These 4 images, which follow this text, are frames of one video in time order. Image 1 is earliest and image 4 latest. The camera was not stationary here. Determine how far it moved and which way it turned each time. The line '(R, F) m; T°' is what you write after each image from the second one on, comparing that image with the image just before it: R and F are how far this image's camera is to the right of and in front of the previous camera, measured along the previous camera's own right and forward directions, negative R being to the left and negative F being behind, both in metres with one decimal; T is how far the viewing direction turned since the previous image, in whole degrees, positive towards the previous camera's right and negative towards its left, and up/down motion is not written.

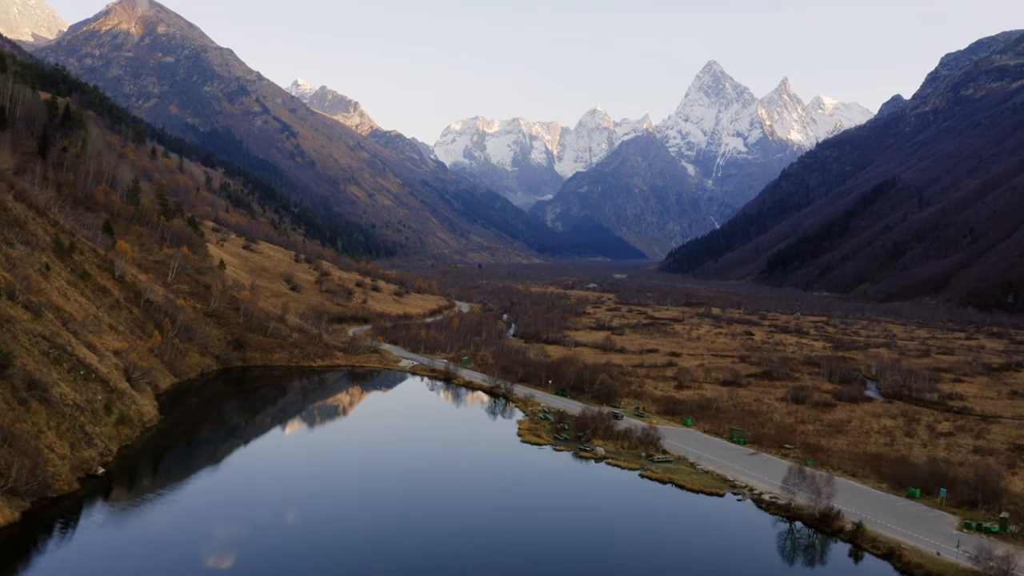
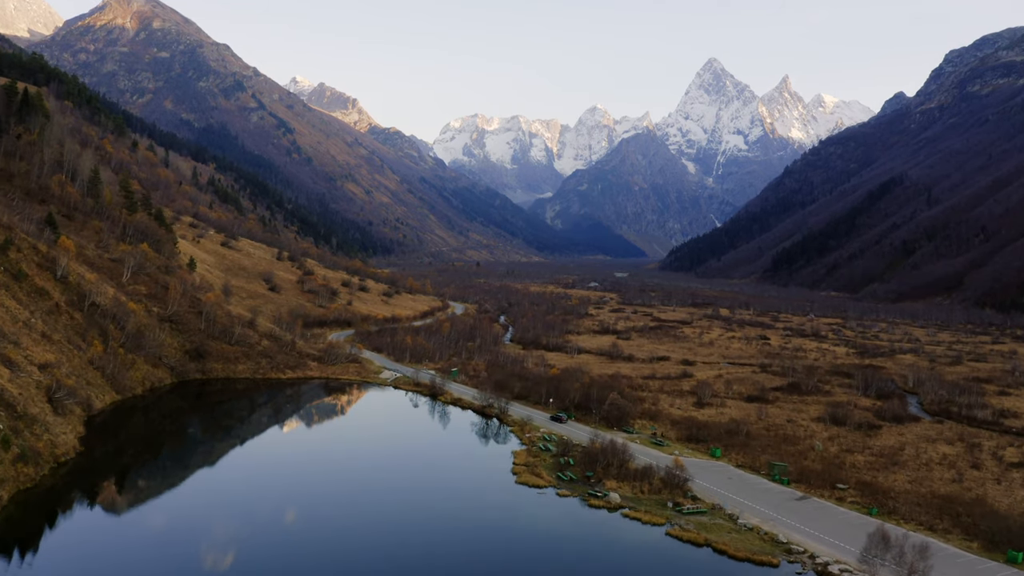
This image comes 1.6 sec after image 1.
(+0.4, +9.9) m; 0°
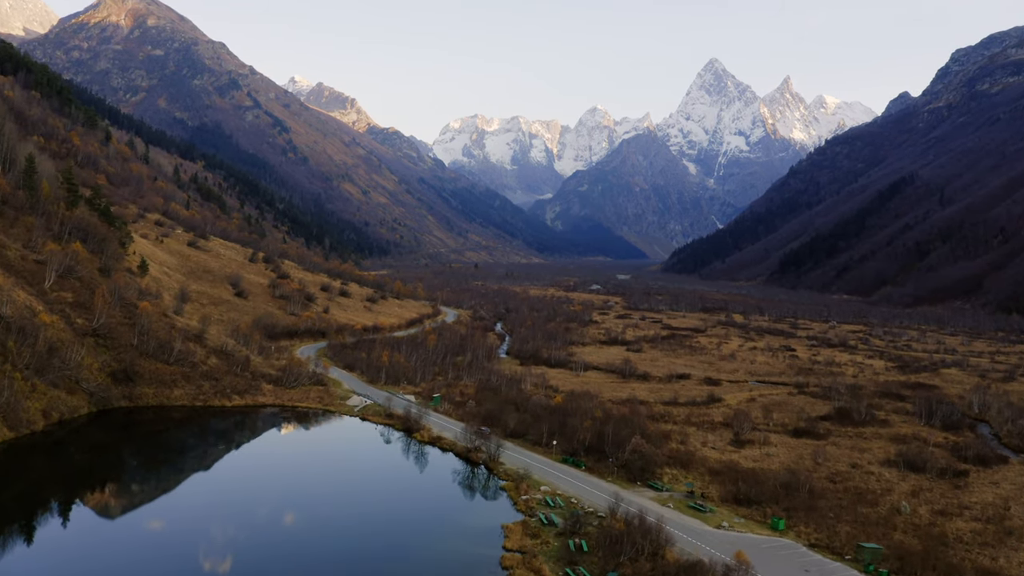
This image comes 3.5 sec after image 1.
(+0.5, +13.0) m; 0°
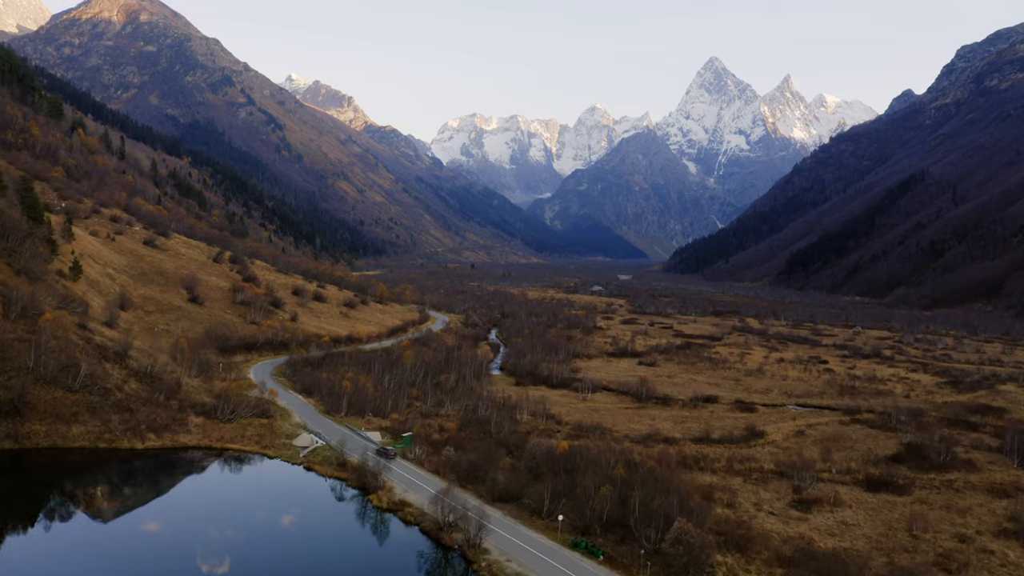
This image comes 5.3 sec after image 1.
(+0.6, +13.3) m; 0°
